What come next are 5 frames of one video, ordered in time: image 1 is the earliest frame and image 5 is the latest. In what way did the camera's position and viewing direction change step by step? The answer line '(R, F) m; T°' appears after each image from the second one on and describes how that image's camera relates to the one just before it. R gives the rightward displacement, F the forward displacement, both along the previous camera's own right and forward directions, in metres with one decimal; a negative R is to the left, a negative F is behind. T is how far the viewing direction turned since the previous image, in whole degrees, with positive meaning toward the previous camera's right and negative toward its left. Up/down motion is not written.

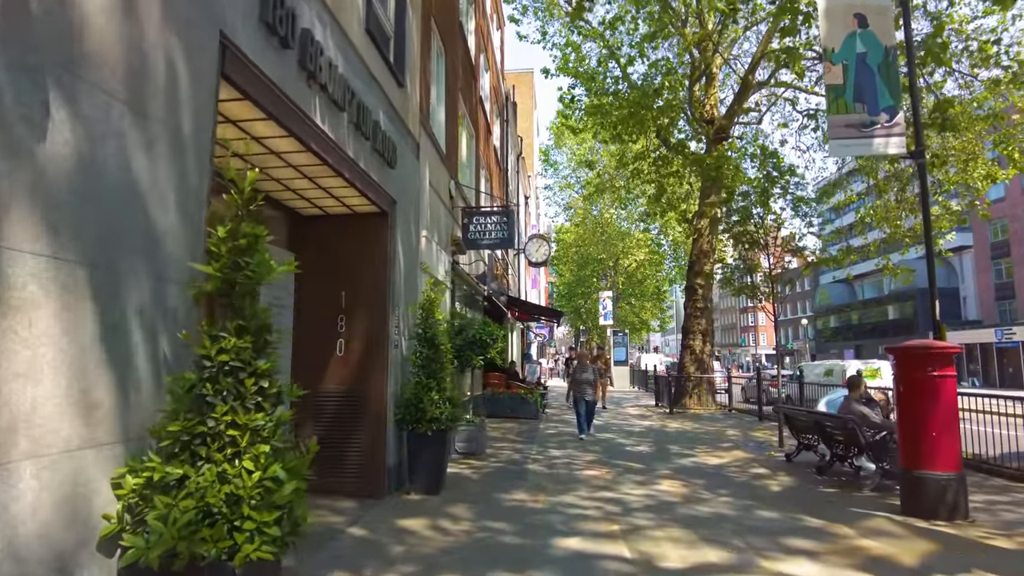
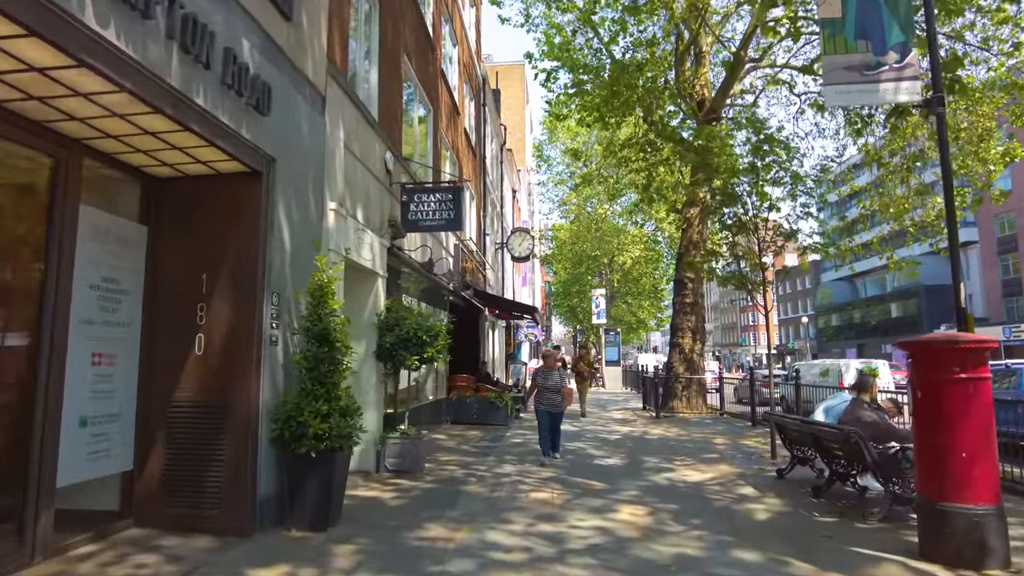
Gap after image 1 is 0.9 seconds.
(+0.8, +1.5) m; 0°
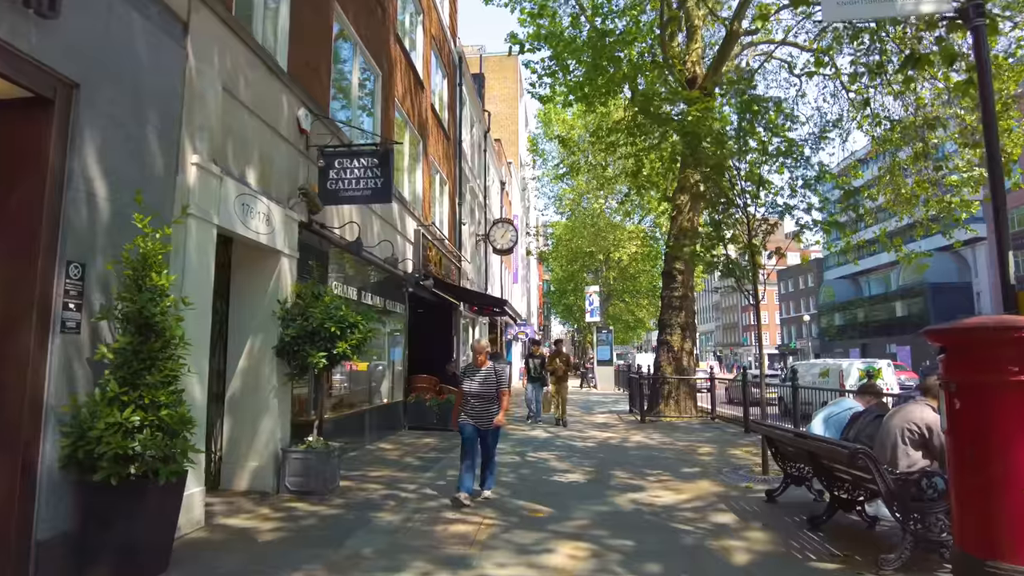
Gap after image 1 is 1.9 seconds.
(+0.8, +1.5) m; 0°
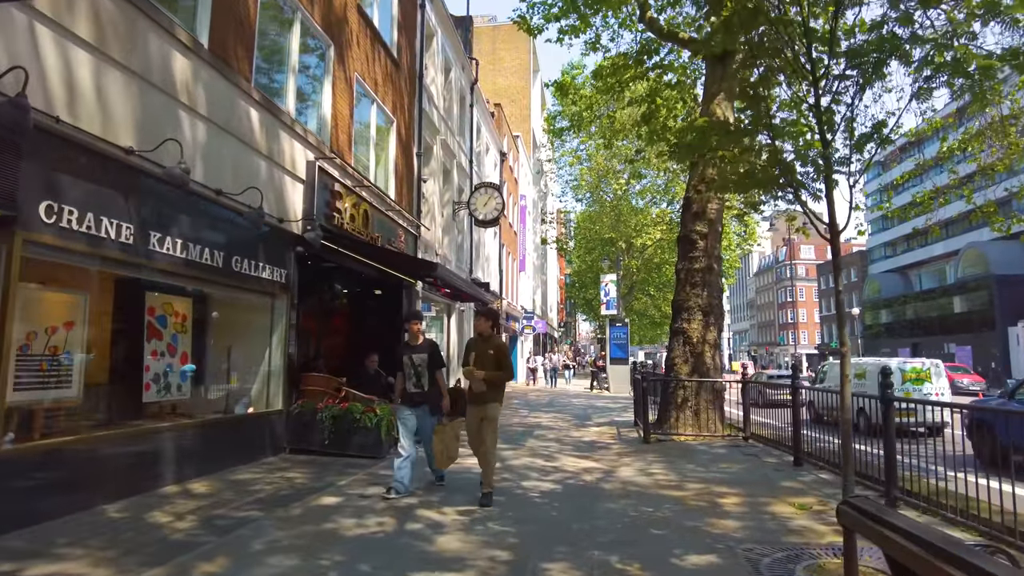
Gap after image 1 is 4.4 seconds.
(+1.4, +4.3) m; -3°
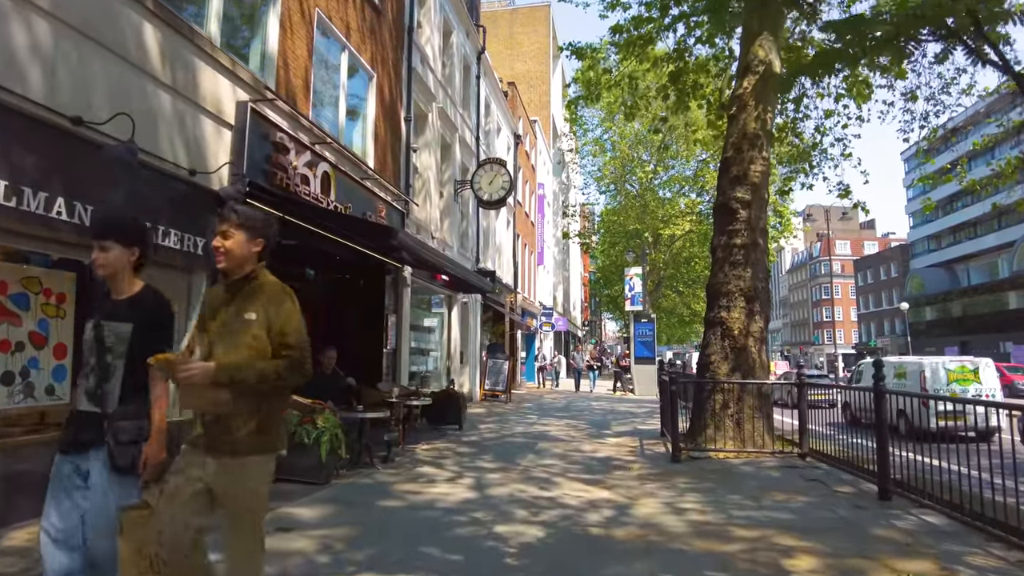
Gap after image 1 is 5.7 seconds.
(+0.4, +2.2) m; -2°
